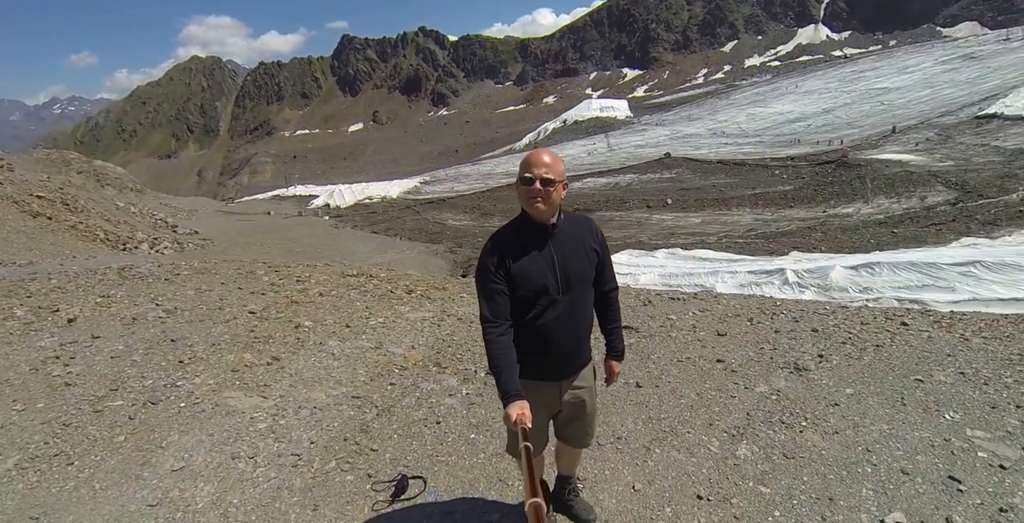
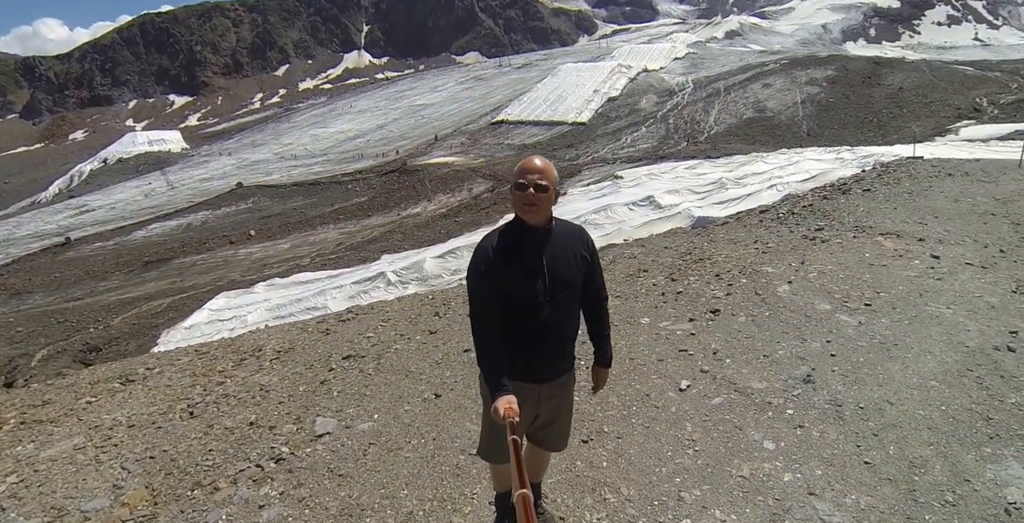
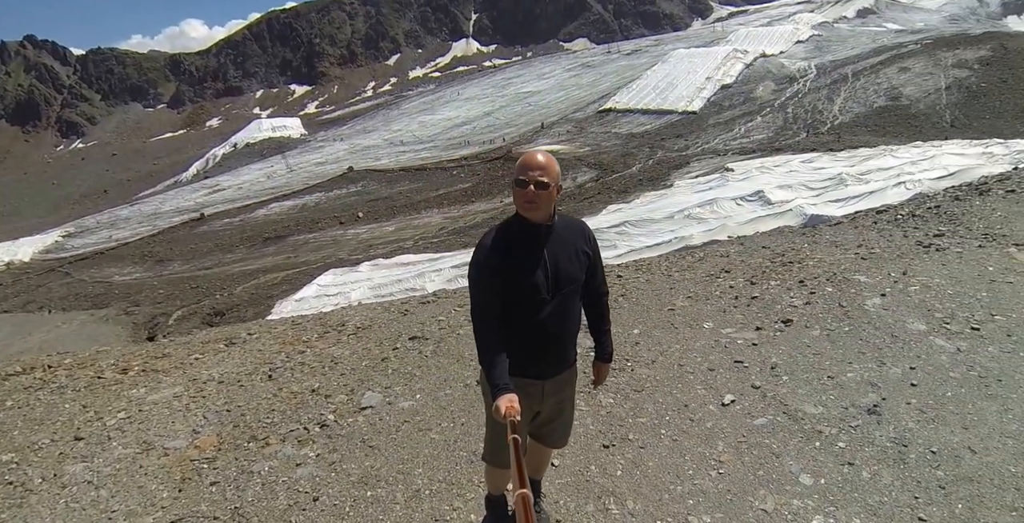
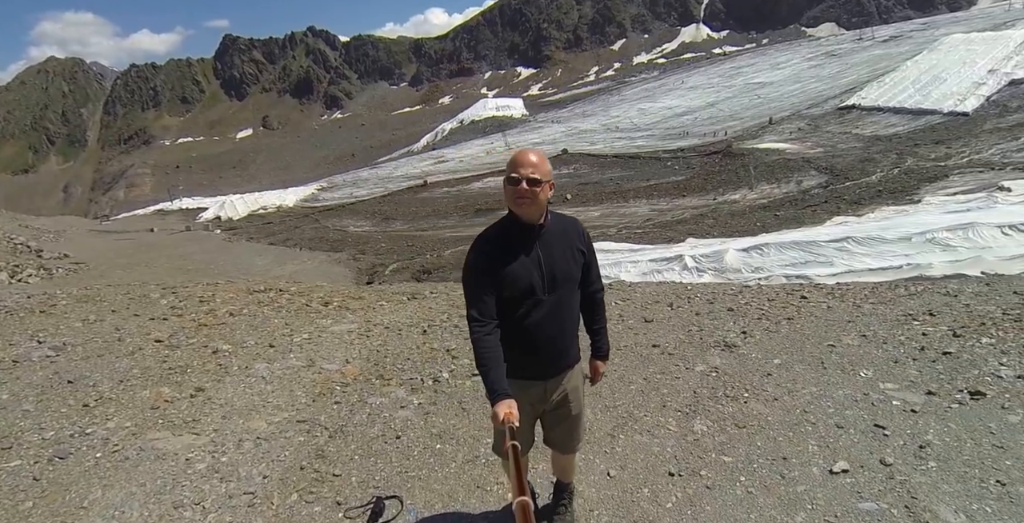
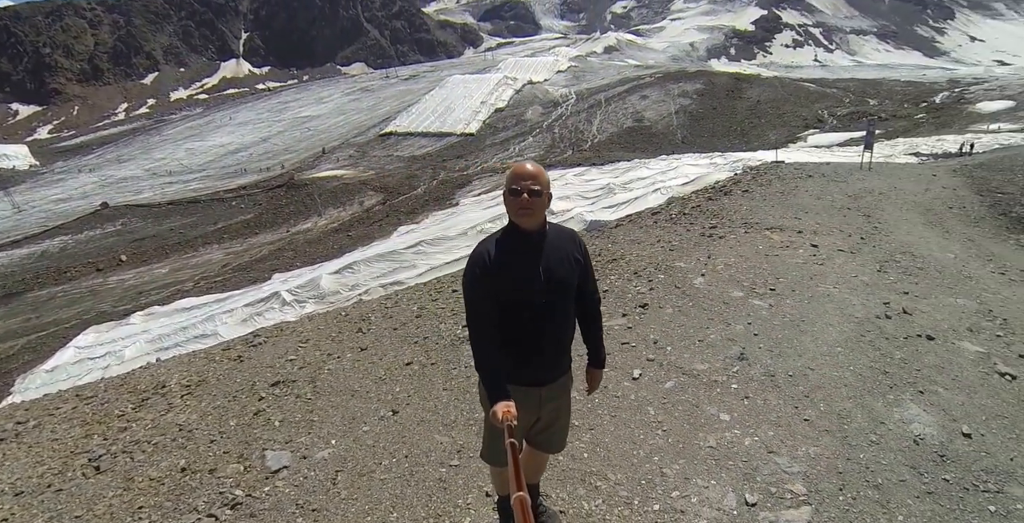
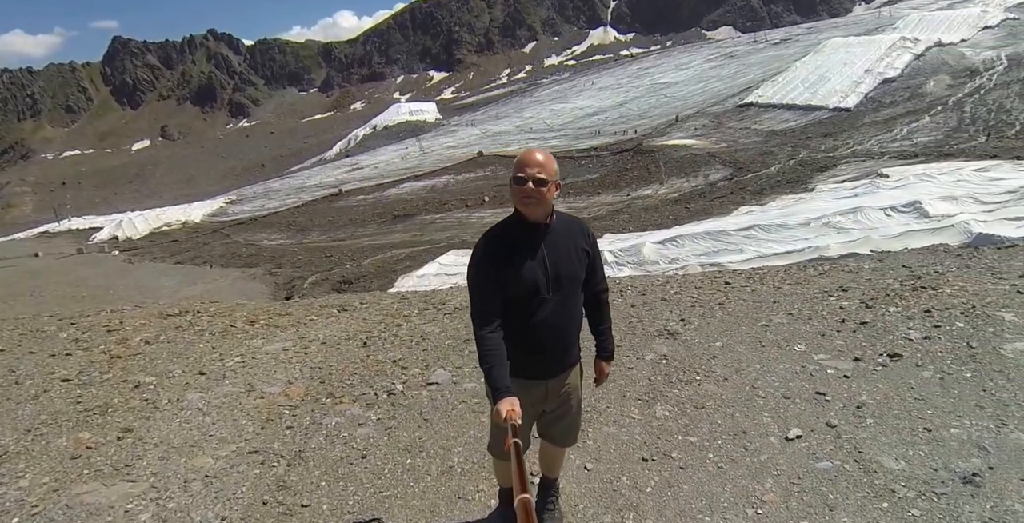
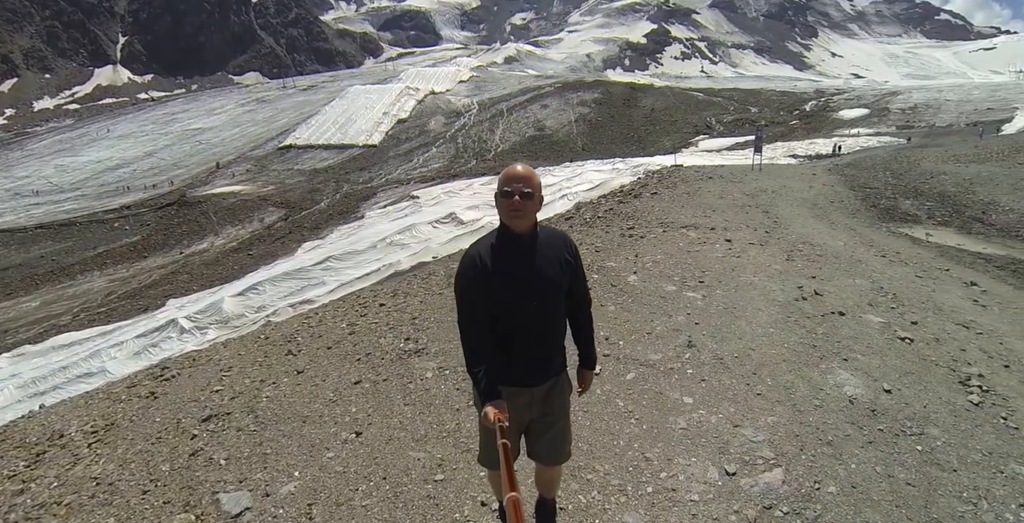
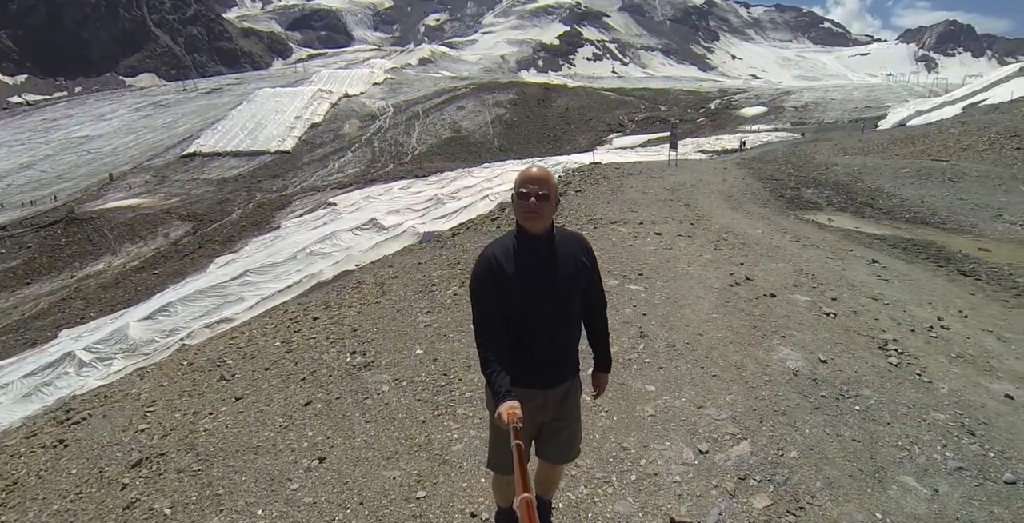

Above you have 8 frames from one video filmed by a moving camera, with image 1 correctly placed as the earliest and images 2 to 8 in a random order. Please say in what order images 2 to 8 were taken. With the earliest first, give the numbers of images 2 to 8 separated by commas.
4, 6, 3, 2, 5, 7, 8
